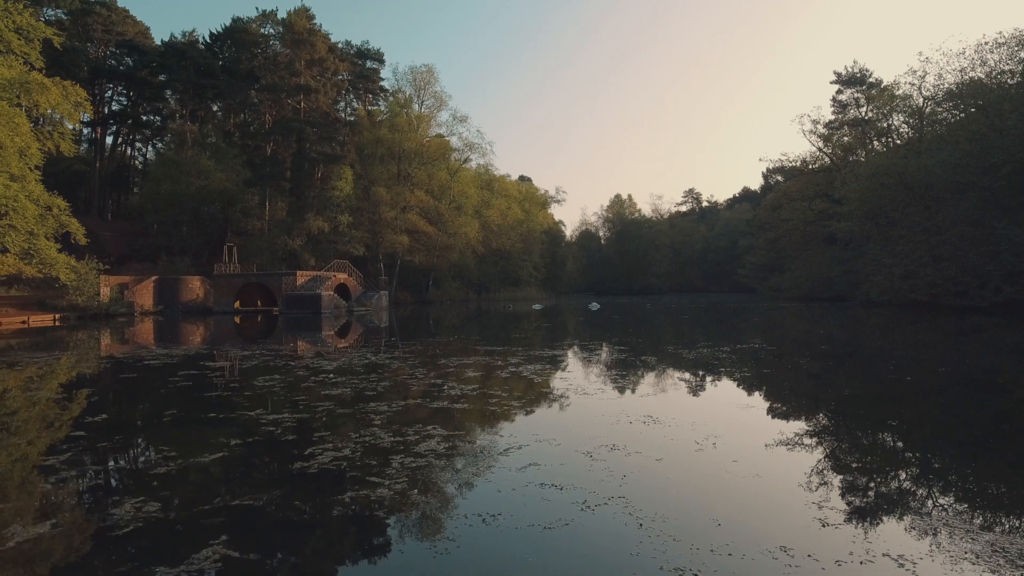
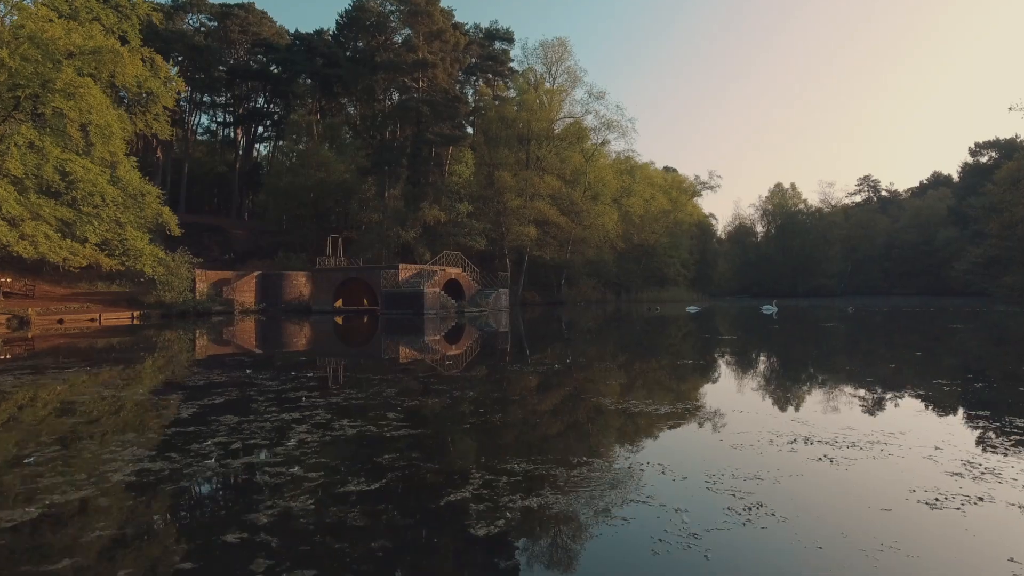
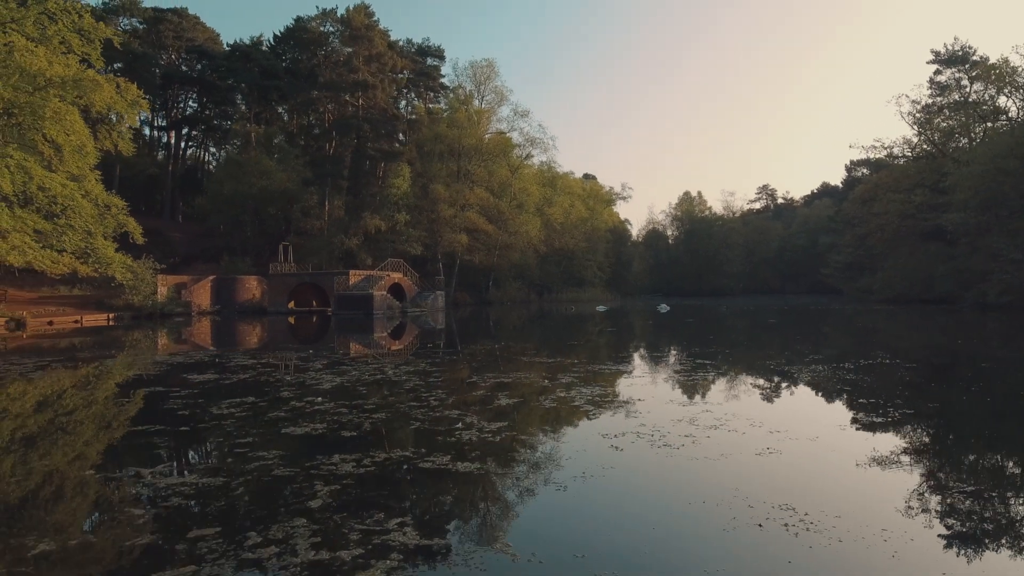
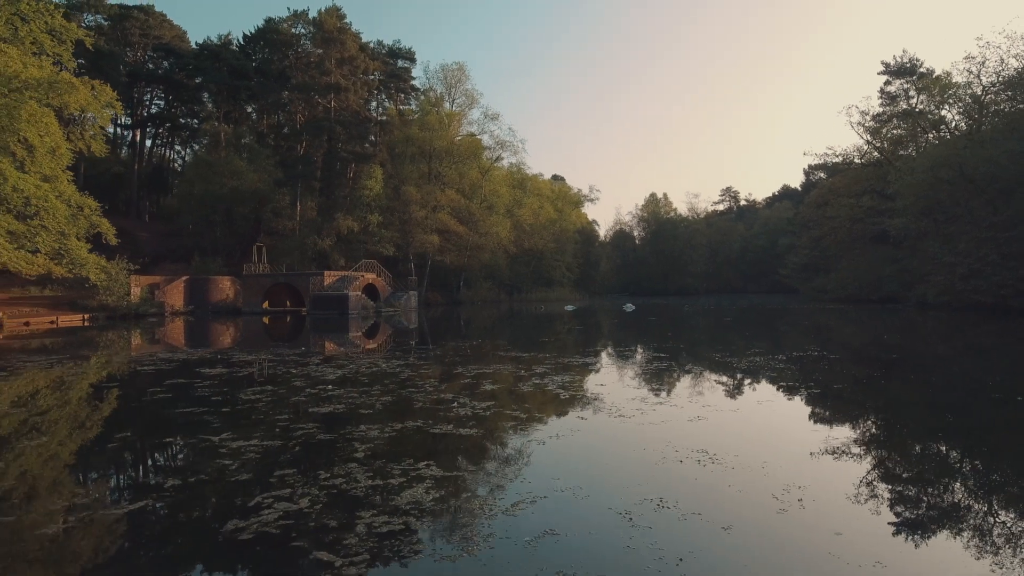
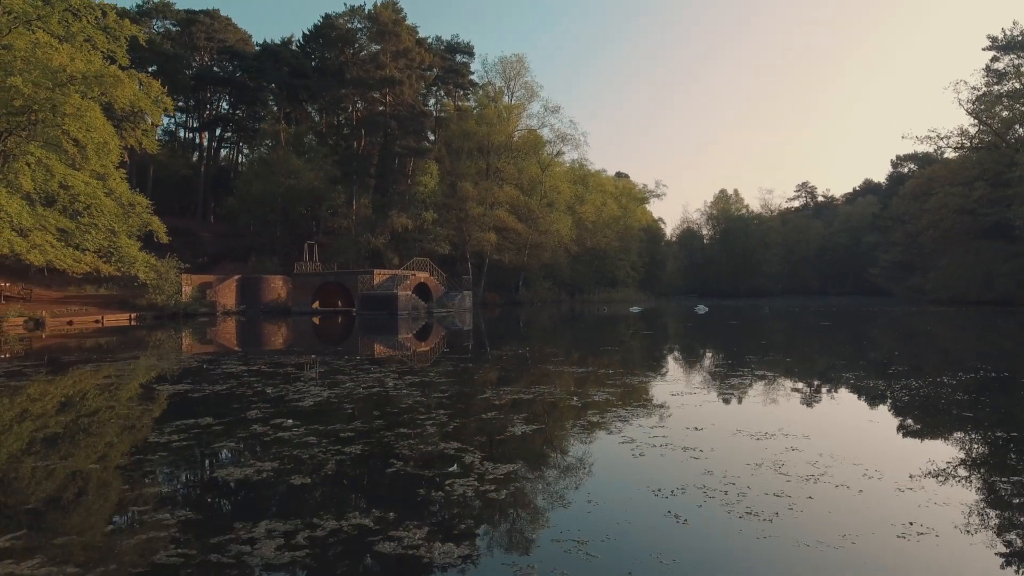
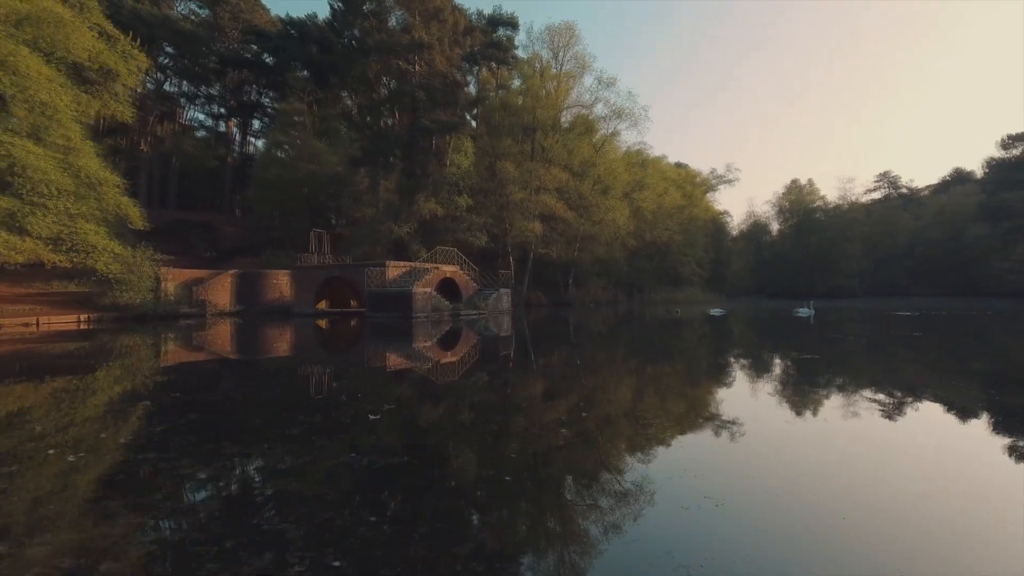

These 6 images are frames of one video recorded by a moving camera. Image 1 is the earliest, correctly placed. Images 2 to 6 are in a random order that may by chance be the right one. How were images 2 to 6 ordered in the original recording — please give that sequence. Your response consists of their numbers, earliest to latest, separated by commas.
4, 3, 5, 2, 6
